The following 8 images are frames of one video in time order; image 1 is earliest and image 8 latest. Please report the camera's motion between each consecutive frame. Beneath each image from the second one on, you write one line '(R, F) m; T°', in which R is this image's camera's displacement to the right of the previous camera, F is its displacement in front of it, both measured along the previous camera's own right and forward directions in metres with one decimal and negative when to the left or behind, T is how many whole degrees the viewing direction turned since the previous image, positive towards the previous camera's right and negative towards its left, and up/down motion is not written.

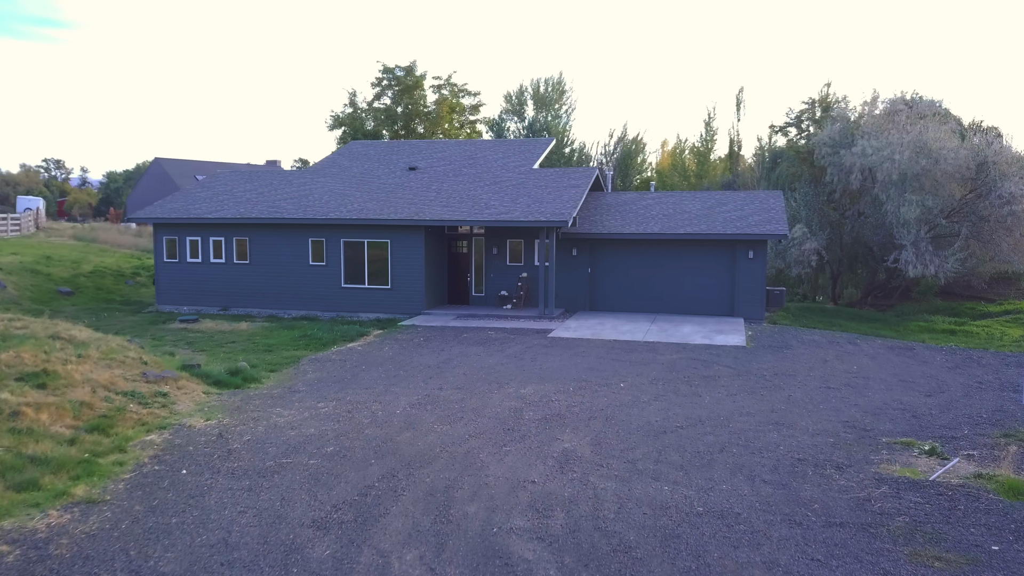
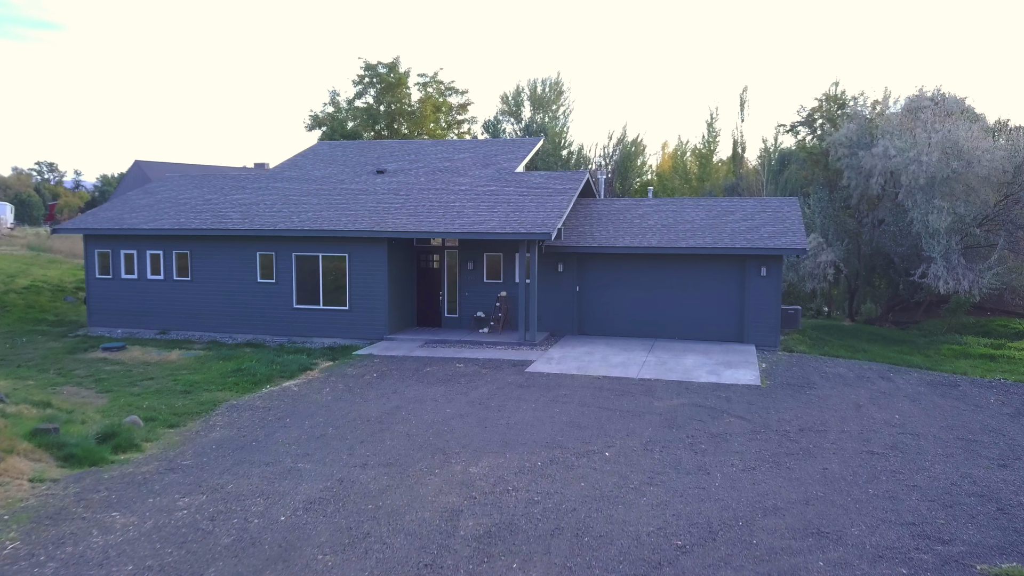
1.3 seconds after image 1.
(+0.5, +2.4) m; 0°
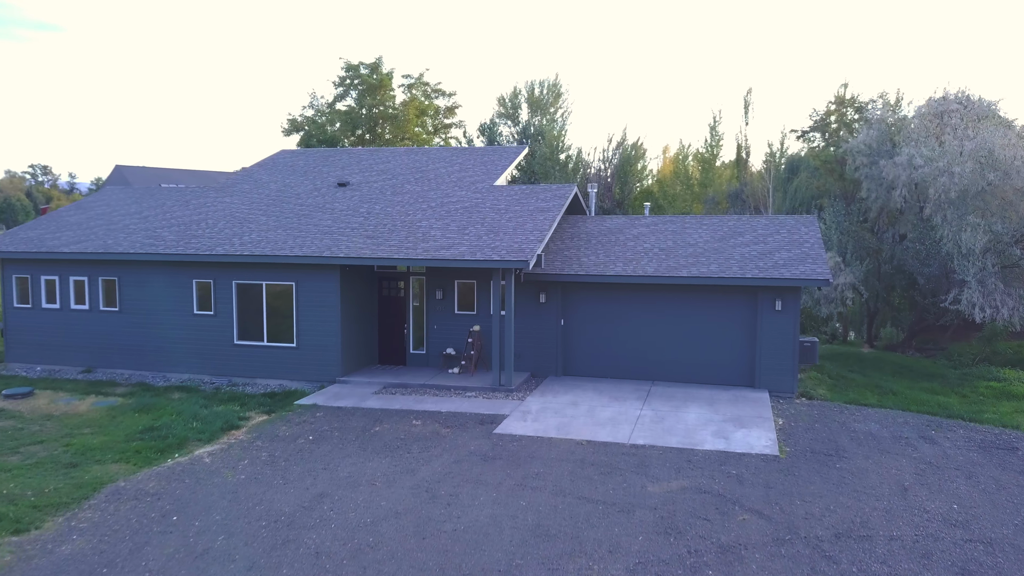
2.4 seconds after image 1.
(+0.5, +2.2) m; 0°
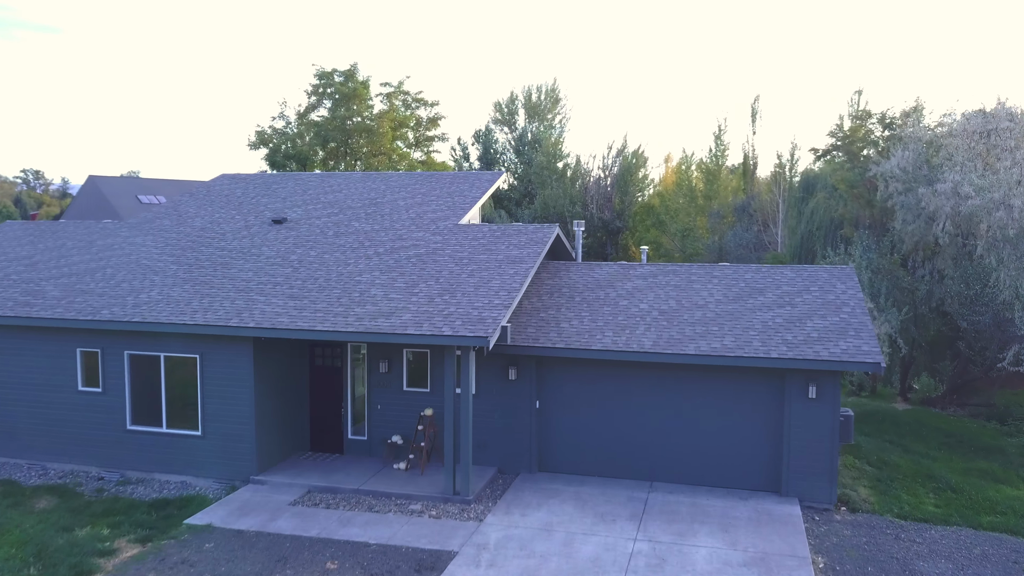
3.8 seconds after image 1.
(+0.5, +2.9) m; 0°
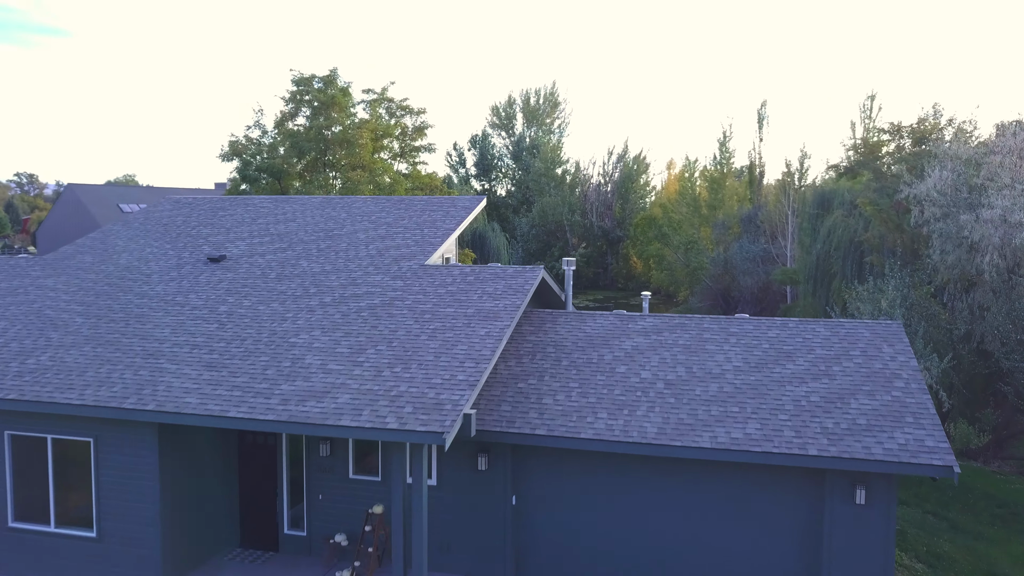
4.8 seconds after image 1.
(+0.3, +2.2) m; 0°
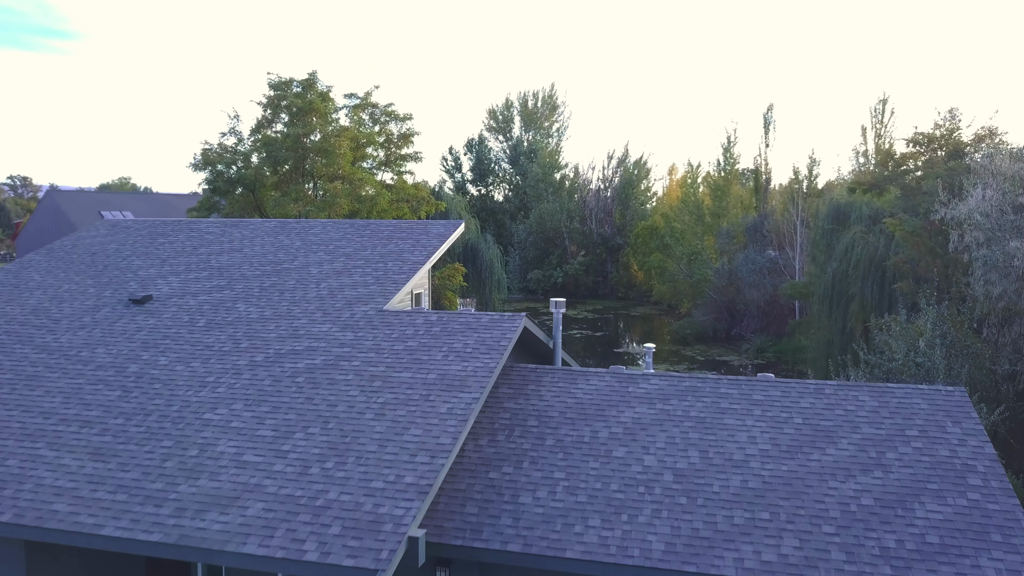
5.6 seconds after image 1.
(+0.3, +1.9) m; 0°
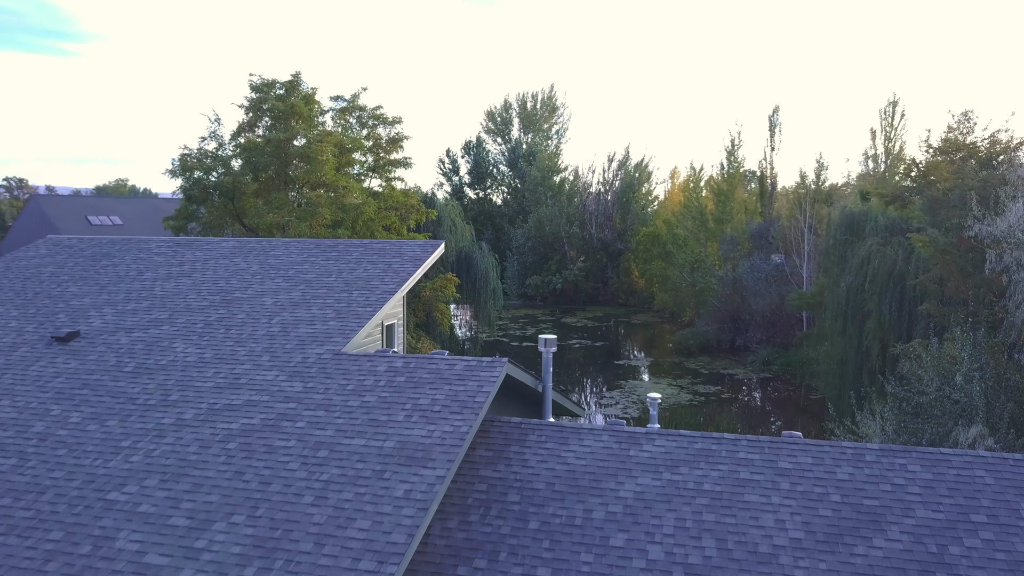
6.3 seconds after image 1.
(+0.2, +1.4) m; 0°
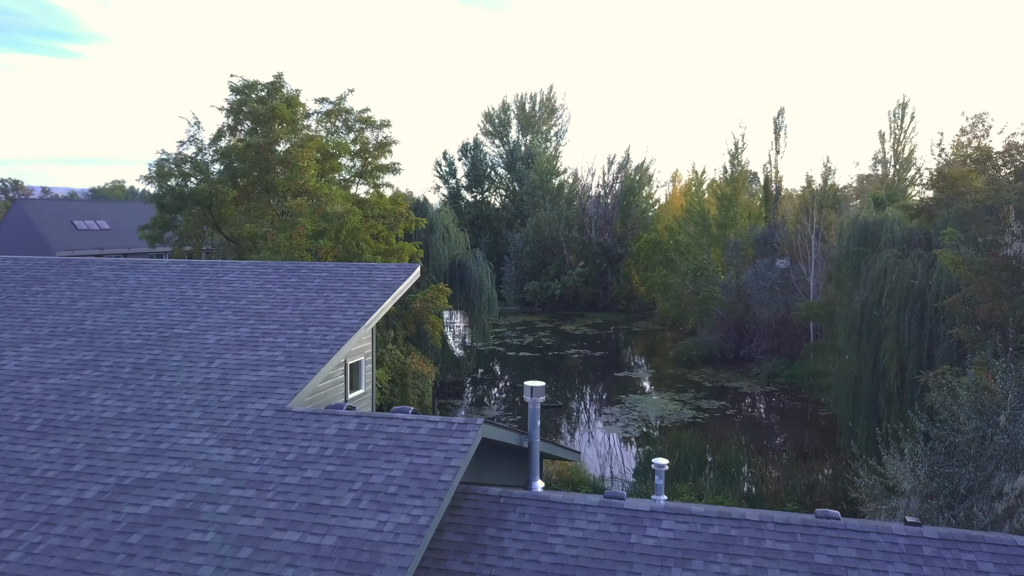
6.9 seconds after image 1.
(+0.2, +1.3) m; 0°
